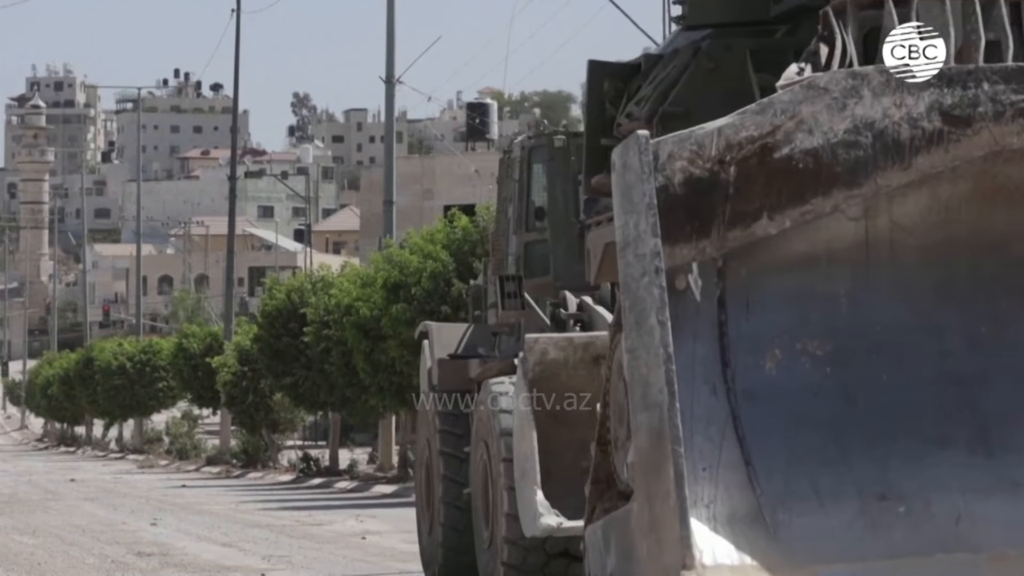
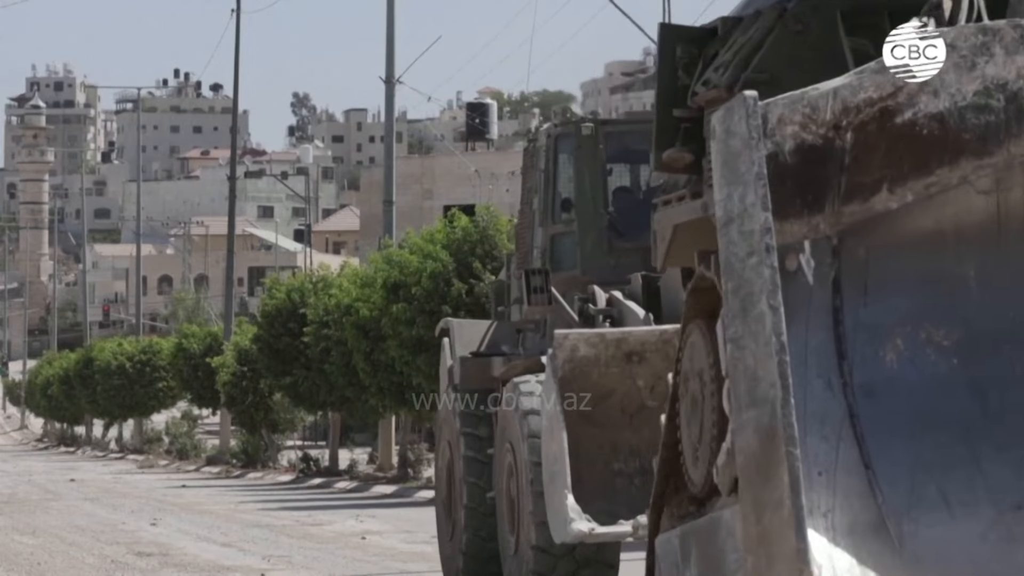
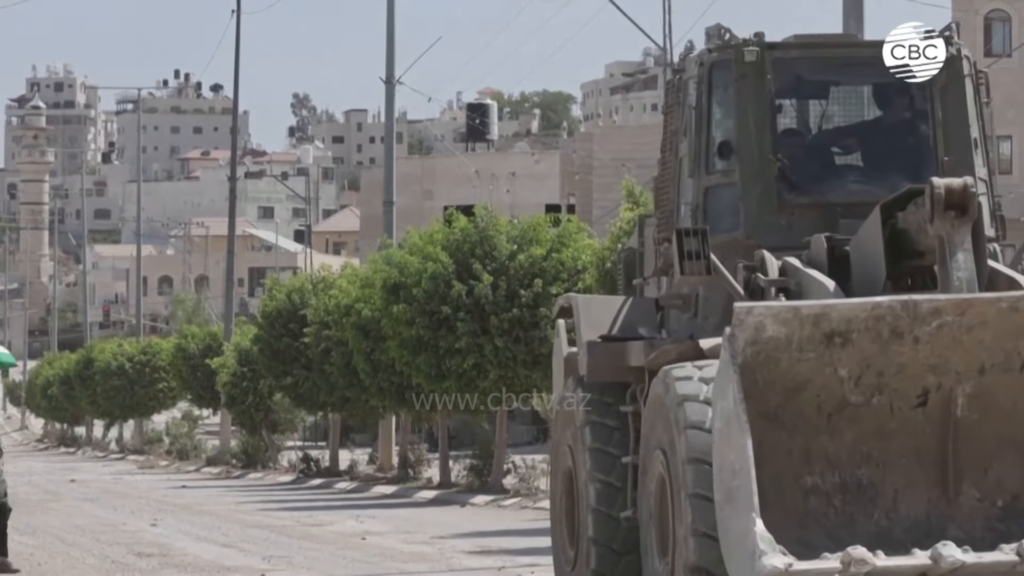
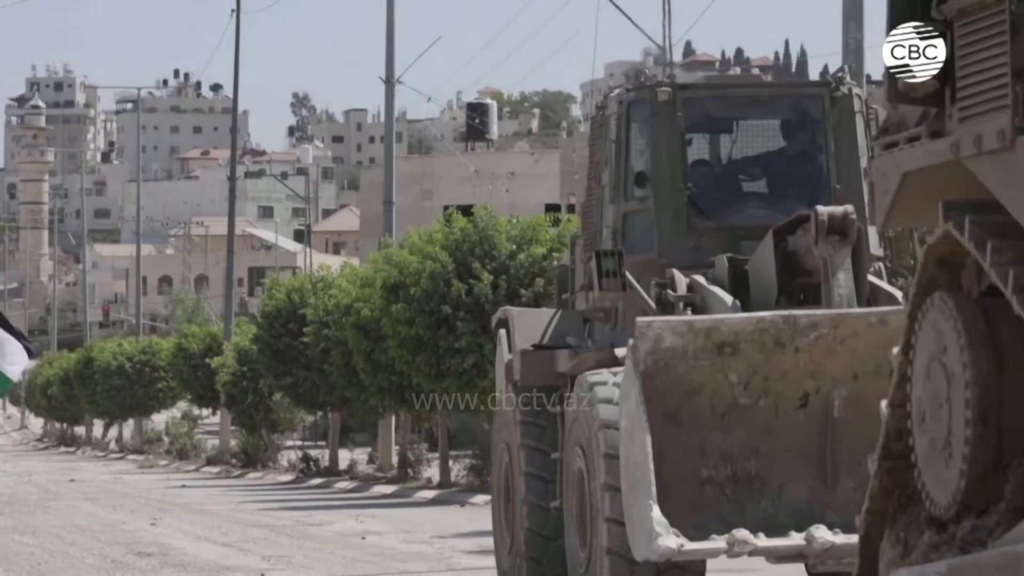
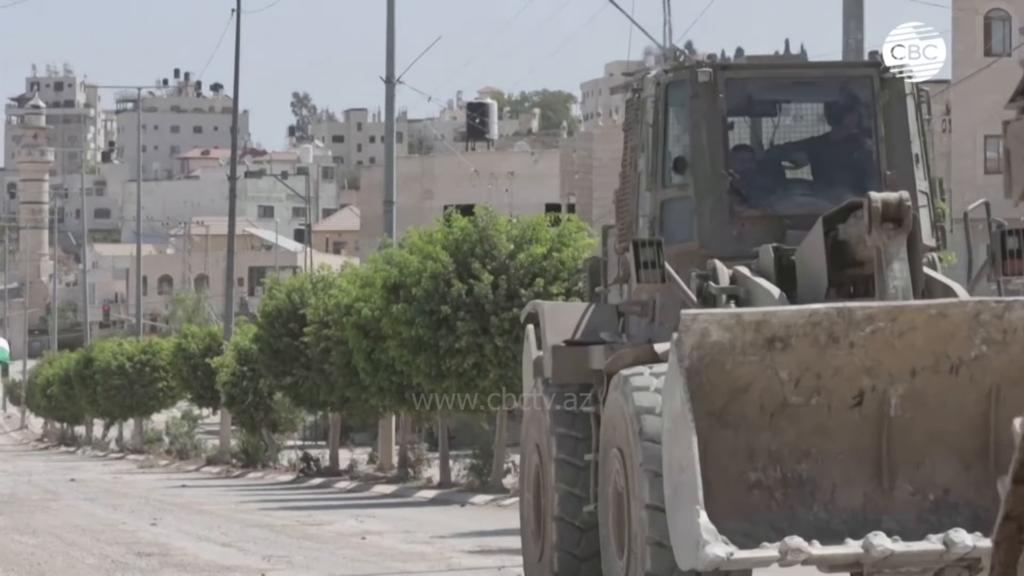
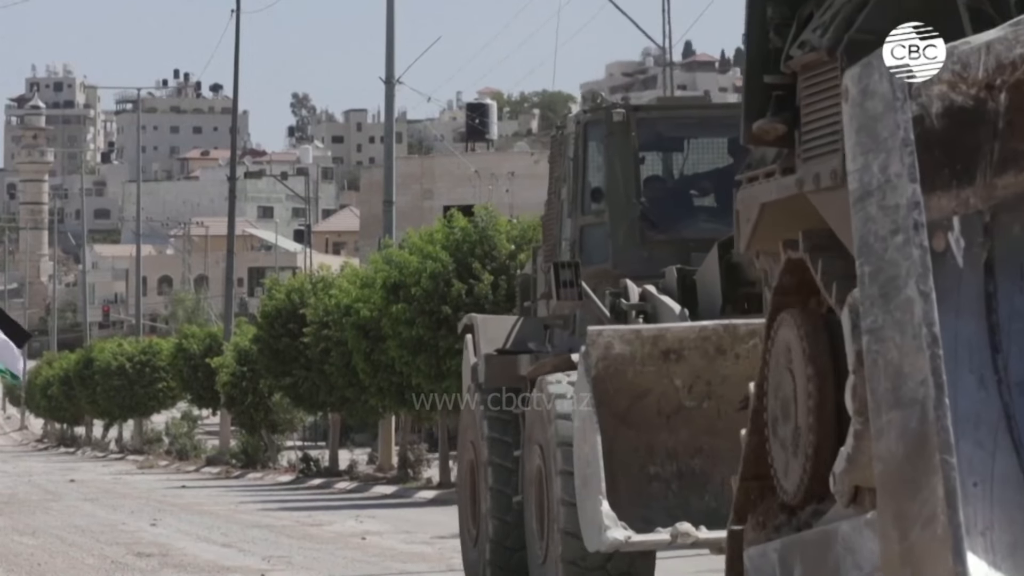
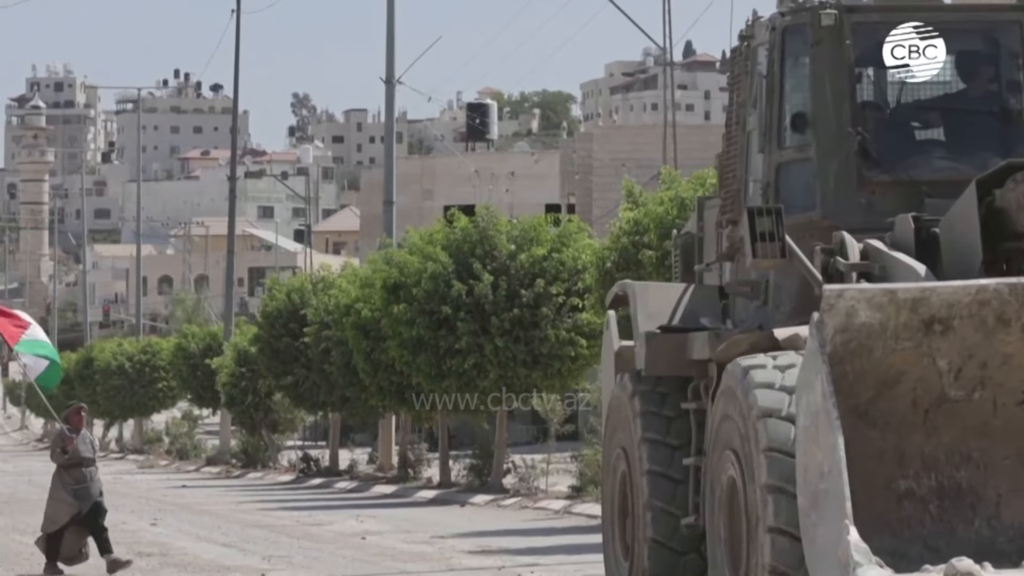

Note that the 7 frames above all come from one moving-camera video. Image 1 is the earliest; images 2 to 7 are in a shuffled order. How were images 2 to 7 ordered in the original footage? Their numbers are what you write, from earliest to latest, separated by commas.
2, 6, 4, 5, 3, 7
